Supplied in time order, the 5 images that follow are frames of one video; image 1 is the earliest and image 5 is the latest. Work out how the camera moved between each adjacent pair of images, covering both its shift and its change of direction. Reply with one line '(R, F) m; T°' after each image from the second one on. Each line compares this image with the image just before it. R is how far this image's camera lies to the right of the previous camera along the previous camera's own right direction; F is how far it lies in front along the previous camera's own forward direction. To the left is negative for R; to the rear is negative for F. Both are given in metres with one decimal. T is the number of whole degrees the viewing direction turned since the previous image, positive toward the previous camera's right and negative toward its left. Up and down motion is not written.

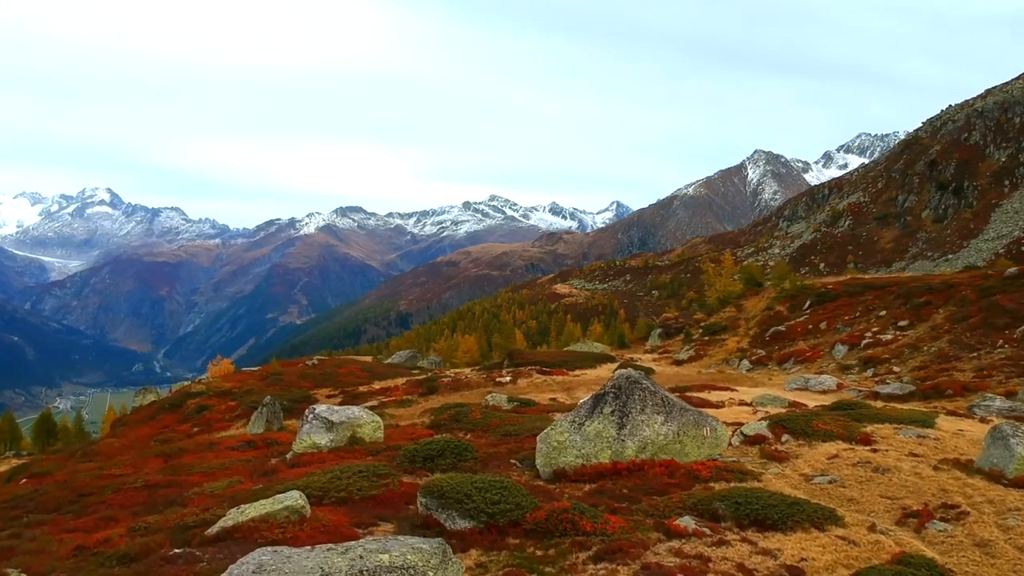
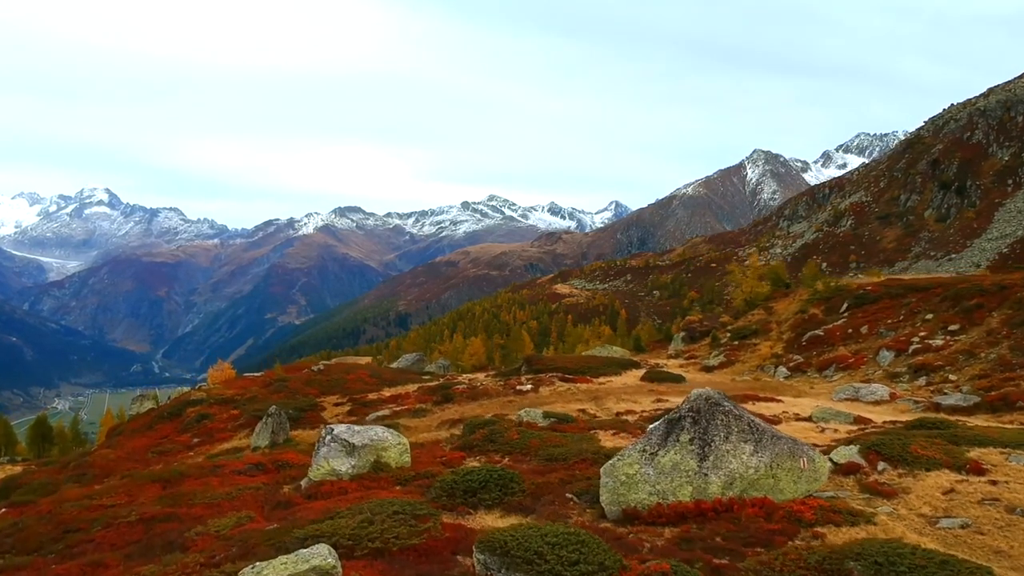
(-1.6, +2.7) m; 0°
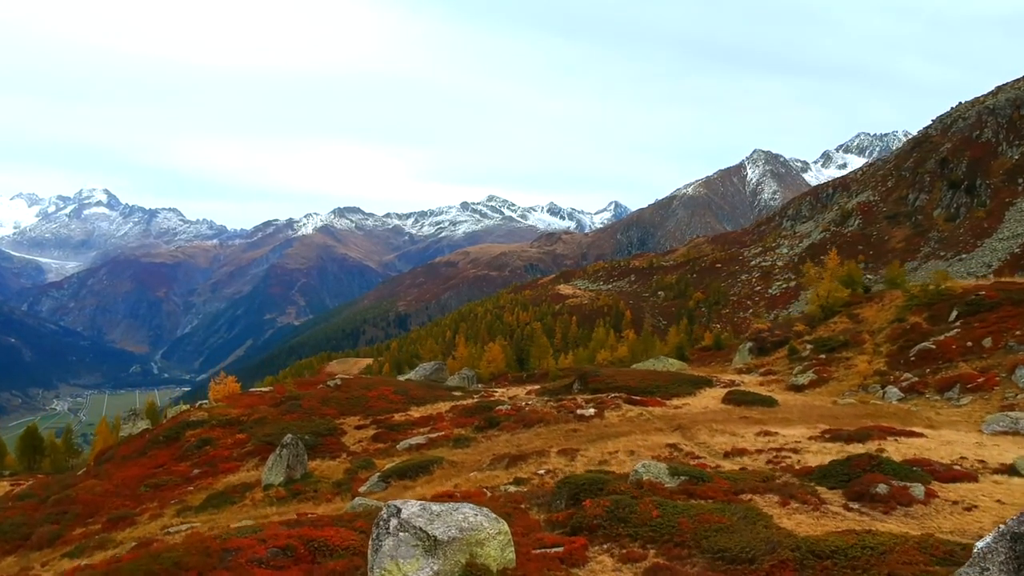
(-3.7, +6.5) m; 0°
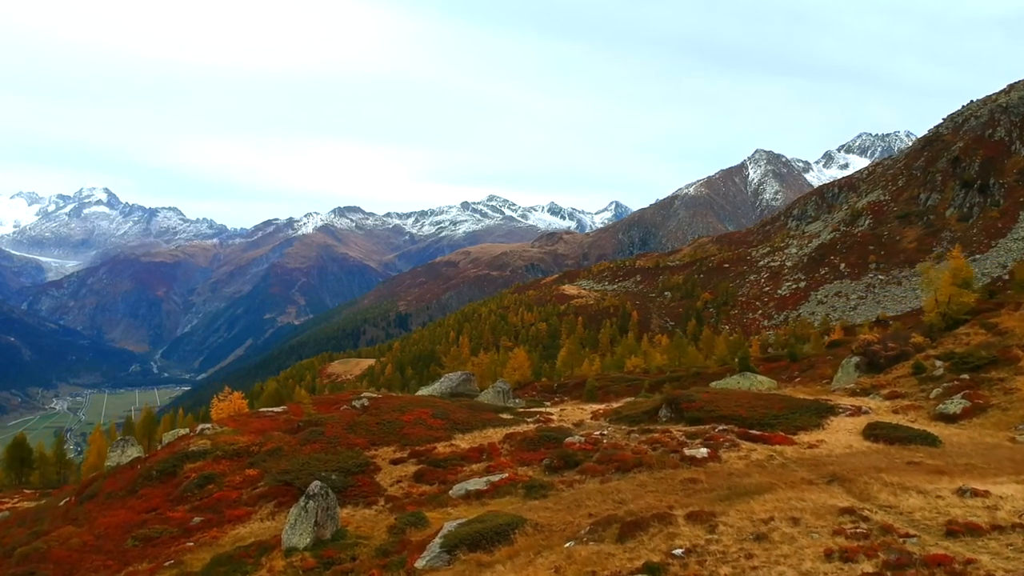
(-4.2, +7.6) m; 0°
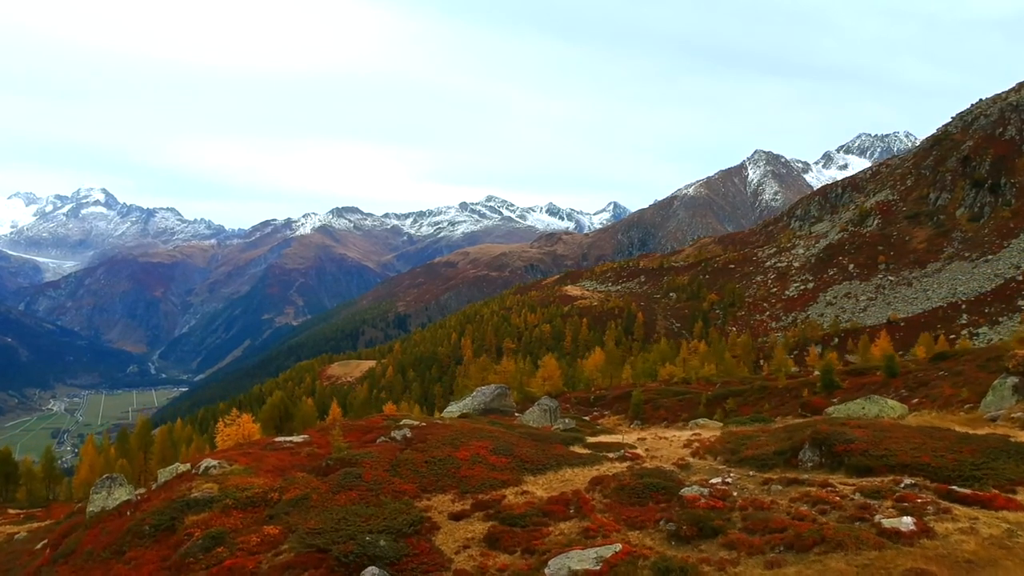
(-4.5, +7.6) m; 0°
